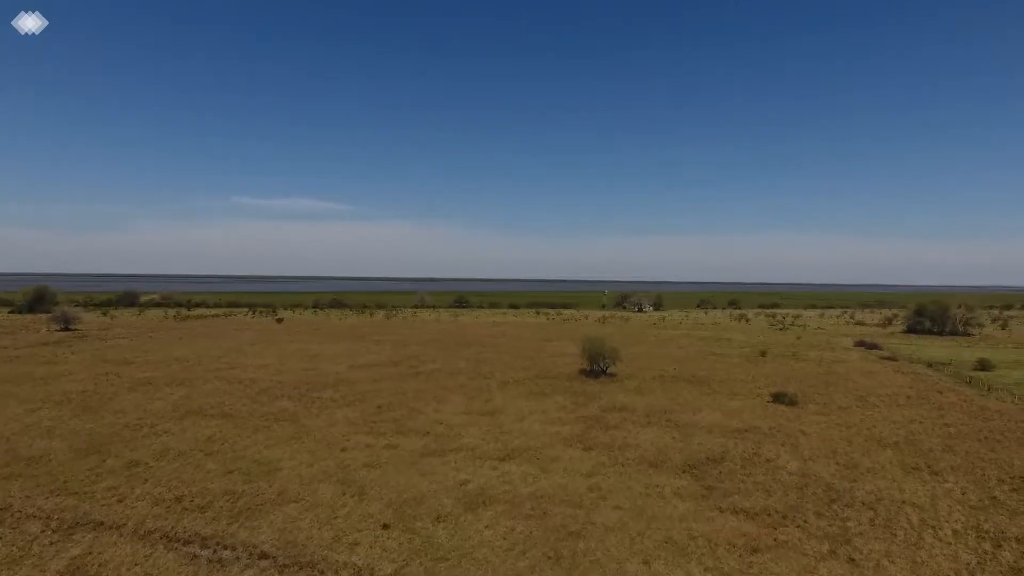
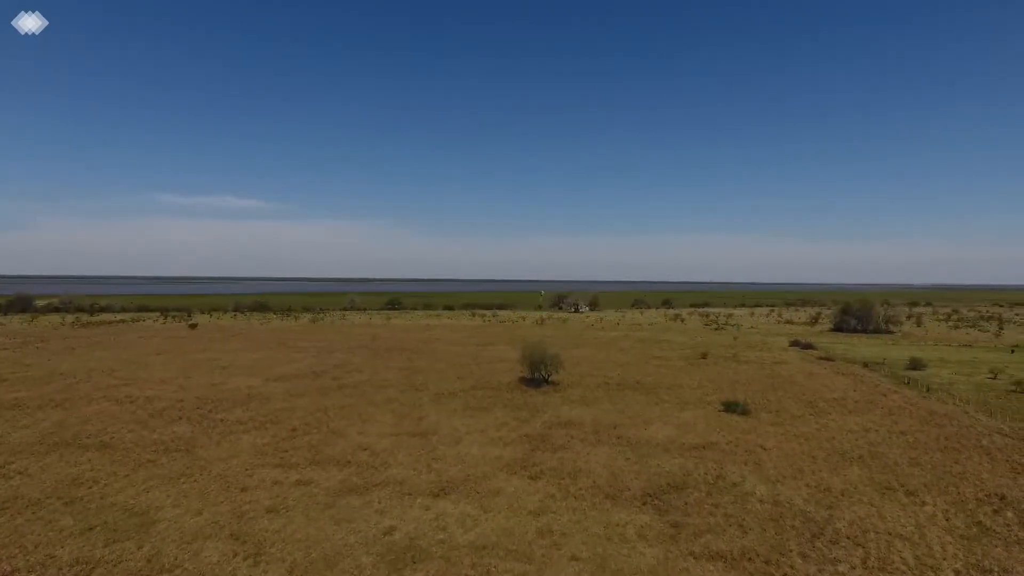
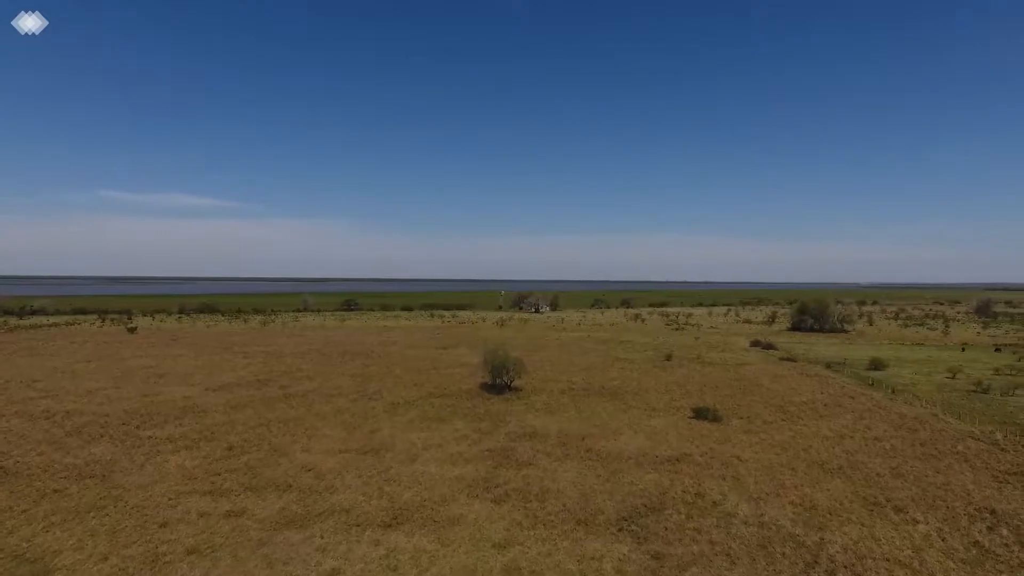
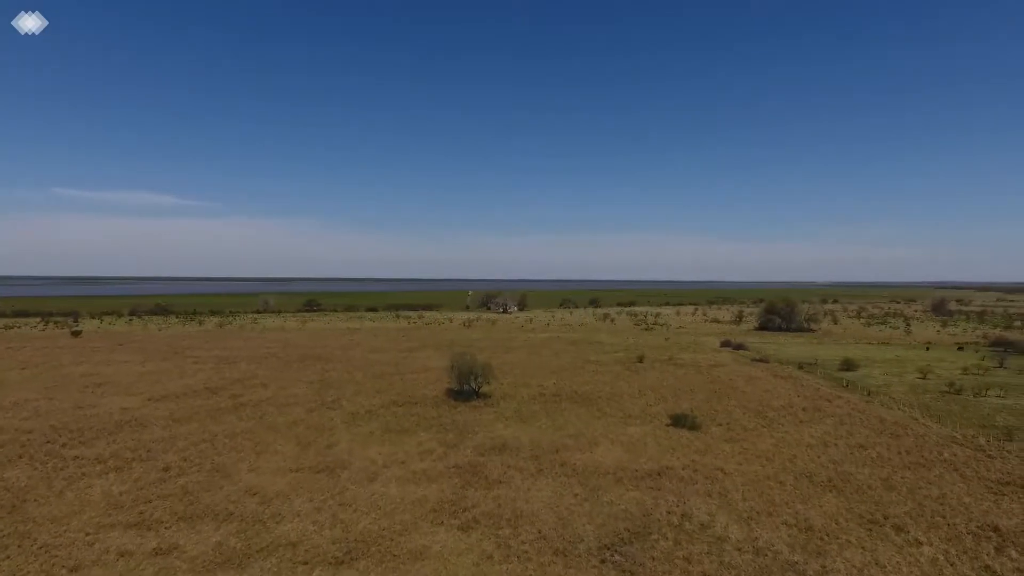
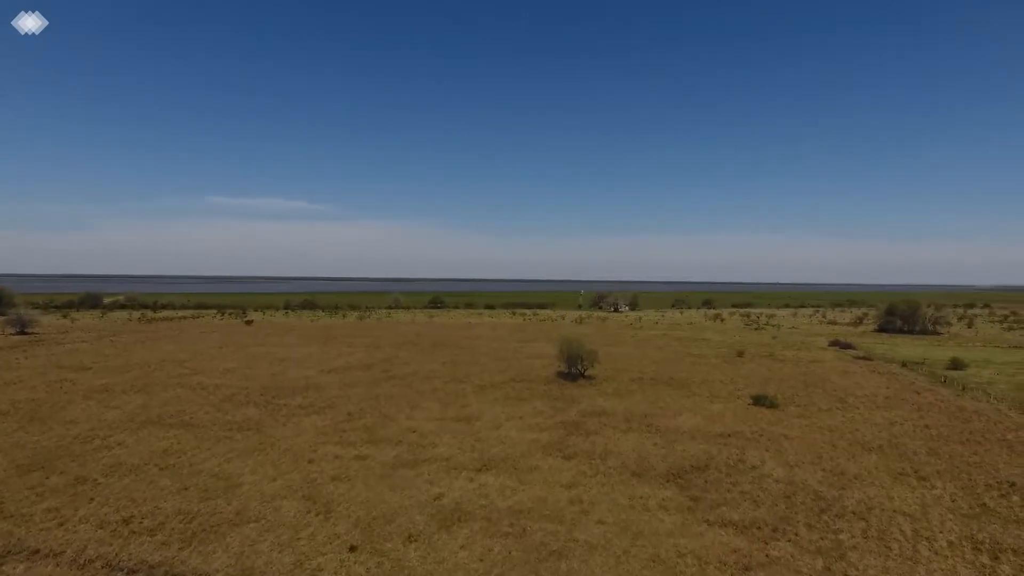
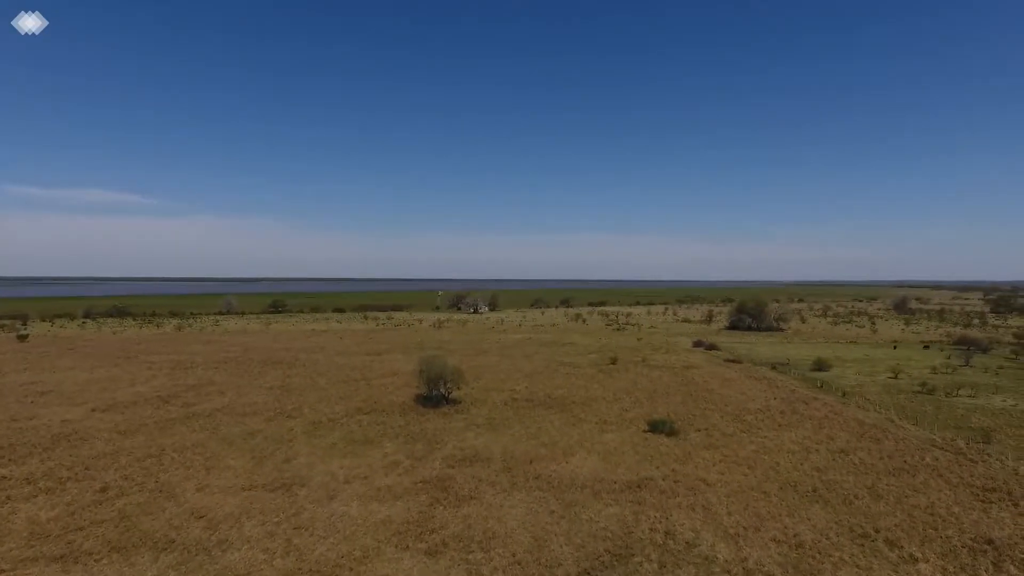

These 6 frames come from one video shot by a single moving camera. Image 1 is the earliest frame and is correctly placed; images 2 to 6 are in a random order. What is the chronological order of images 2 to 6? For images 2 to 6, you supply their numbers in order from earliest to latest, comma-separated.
5, 2, 3, 4, 6
